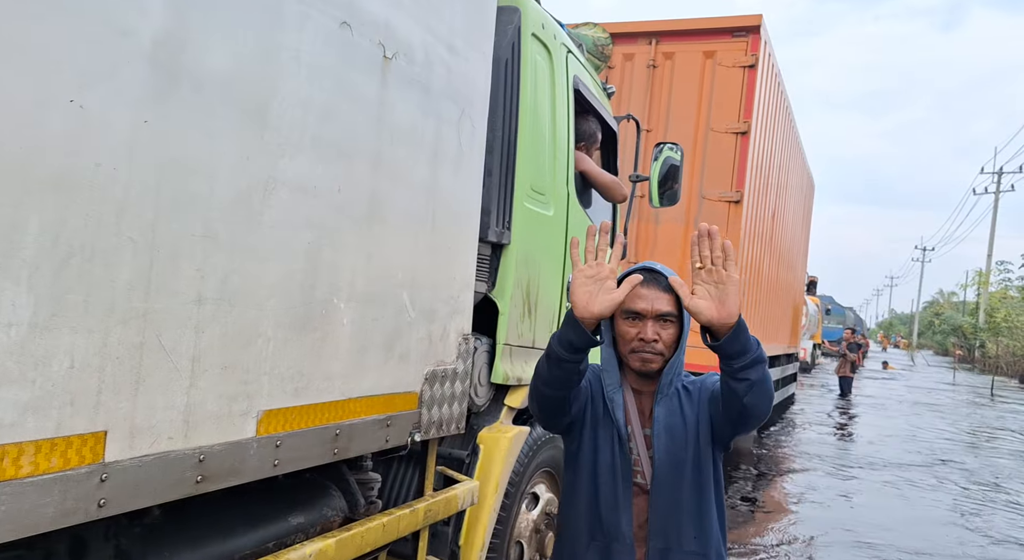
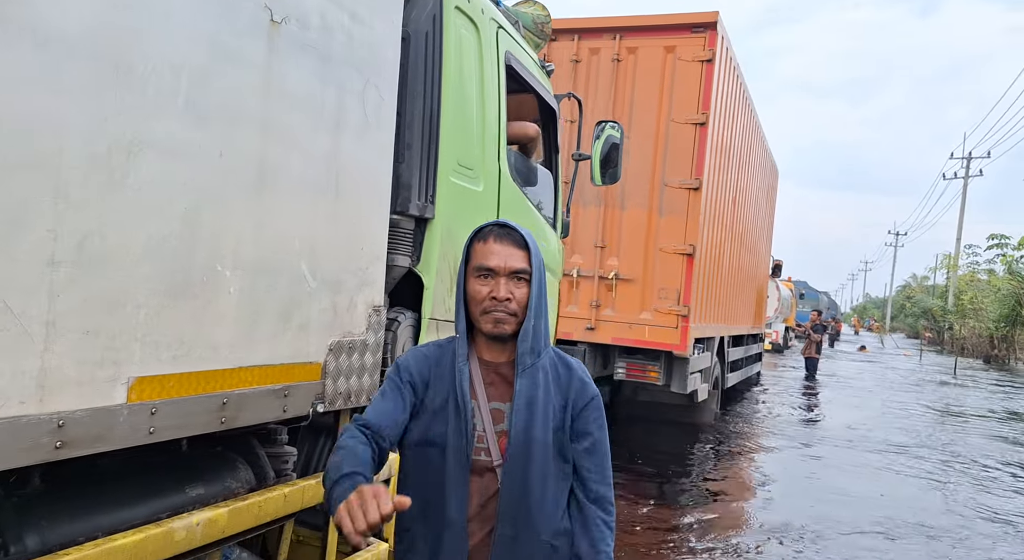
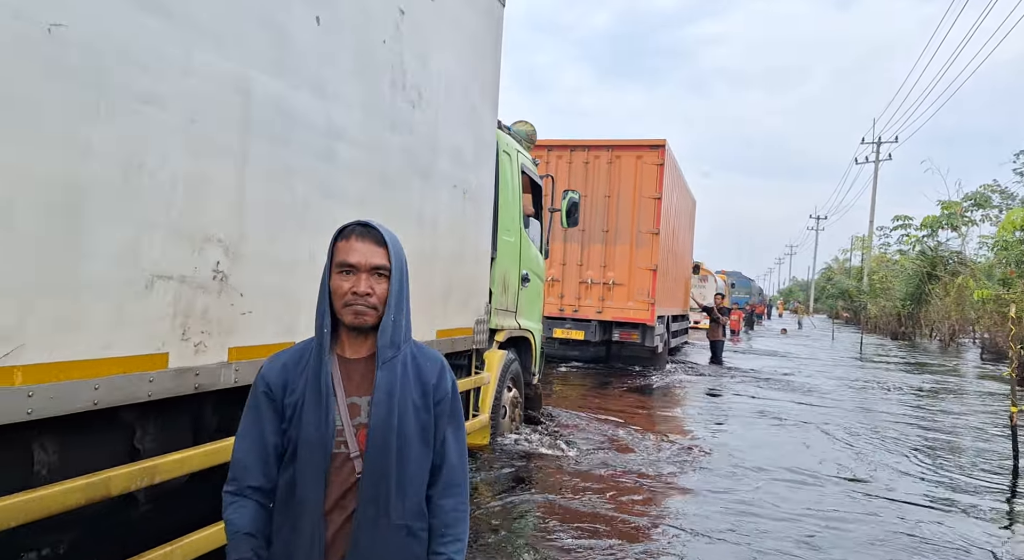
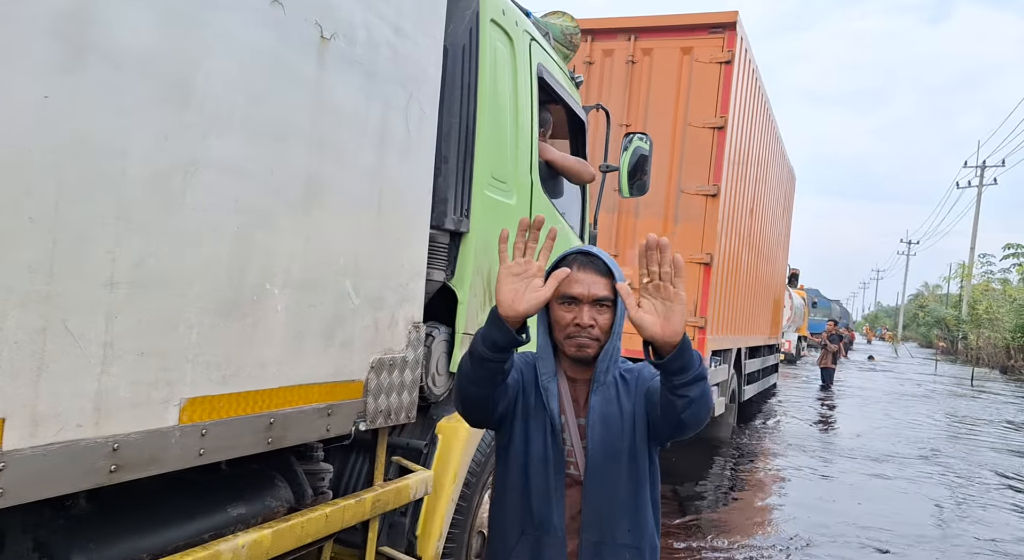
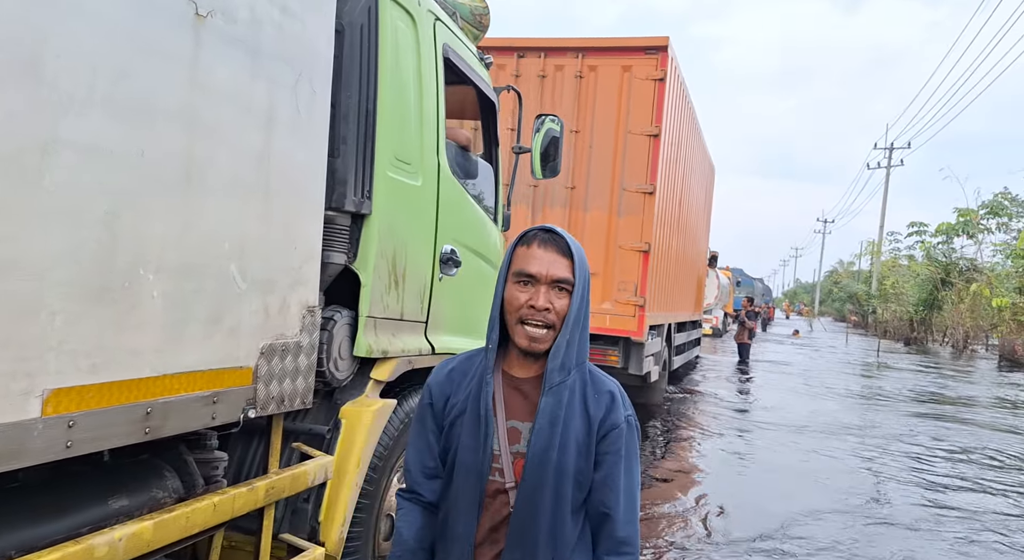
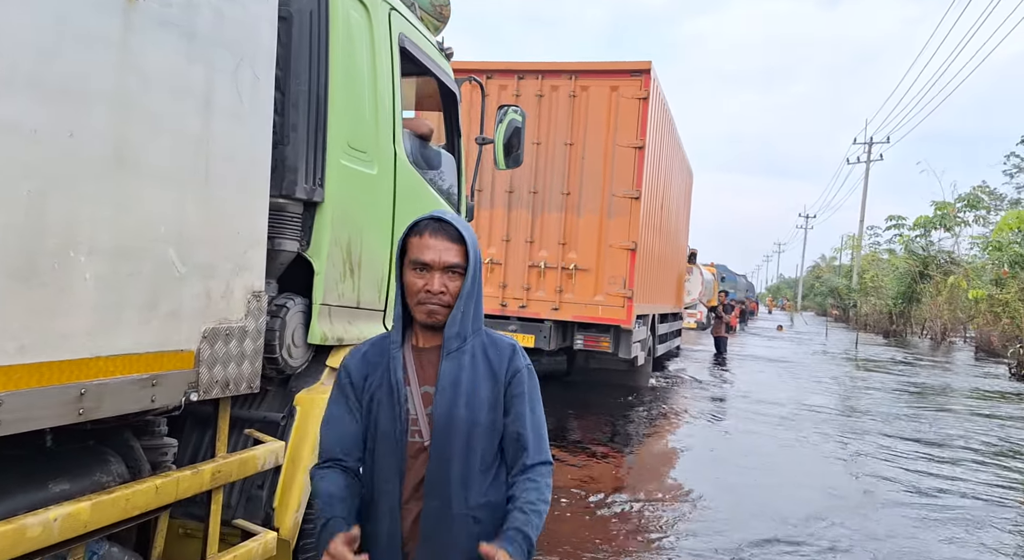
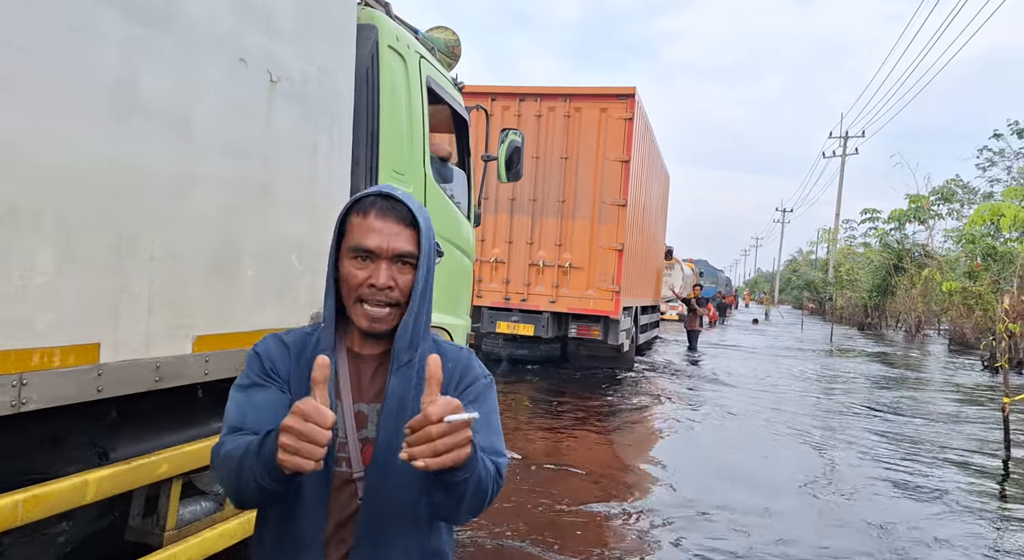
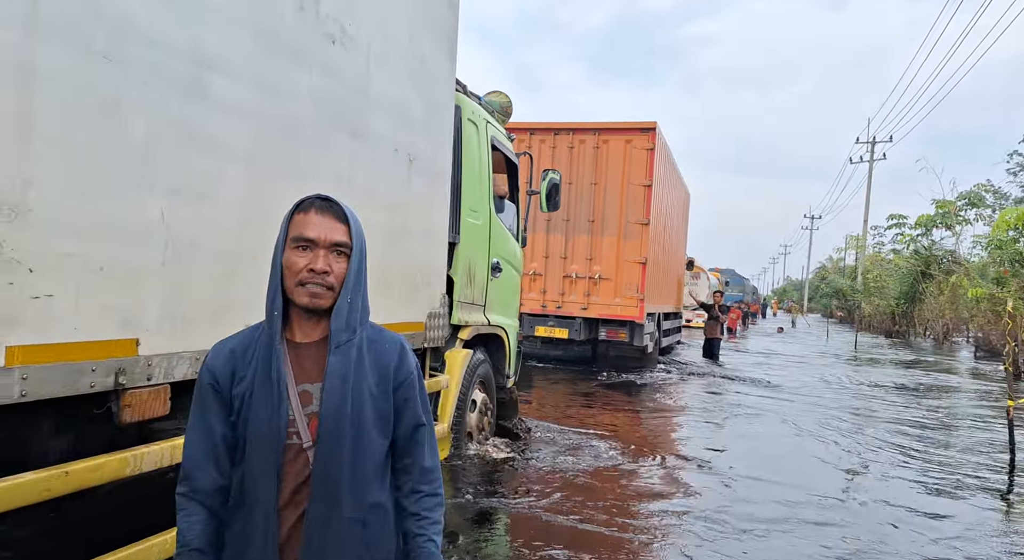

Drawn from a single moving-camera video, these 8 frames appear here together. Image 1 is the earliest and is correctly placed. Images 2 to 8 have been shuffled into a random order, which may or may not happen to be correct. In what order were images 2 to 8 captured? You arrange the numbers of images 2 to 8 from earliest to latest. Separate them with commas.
4, 2, 5, 6, 7, 8, 3
